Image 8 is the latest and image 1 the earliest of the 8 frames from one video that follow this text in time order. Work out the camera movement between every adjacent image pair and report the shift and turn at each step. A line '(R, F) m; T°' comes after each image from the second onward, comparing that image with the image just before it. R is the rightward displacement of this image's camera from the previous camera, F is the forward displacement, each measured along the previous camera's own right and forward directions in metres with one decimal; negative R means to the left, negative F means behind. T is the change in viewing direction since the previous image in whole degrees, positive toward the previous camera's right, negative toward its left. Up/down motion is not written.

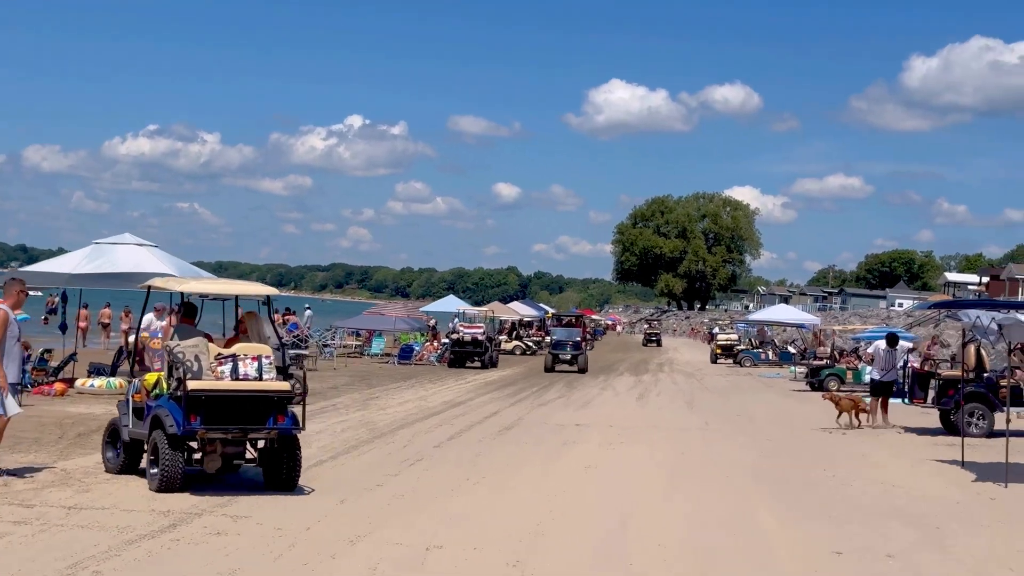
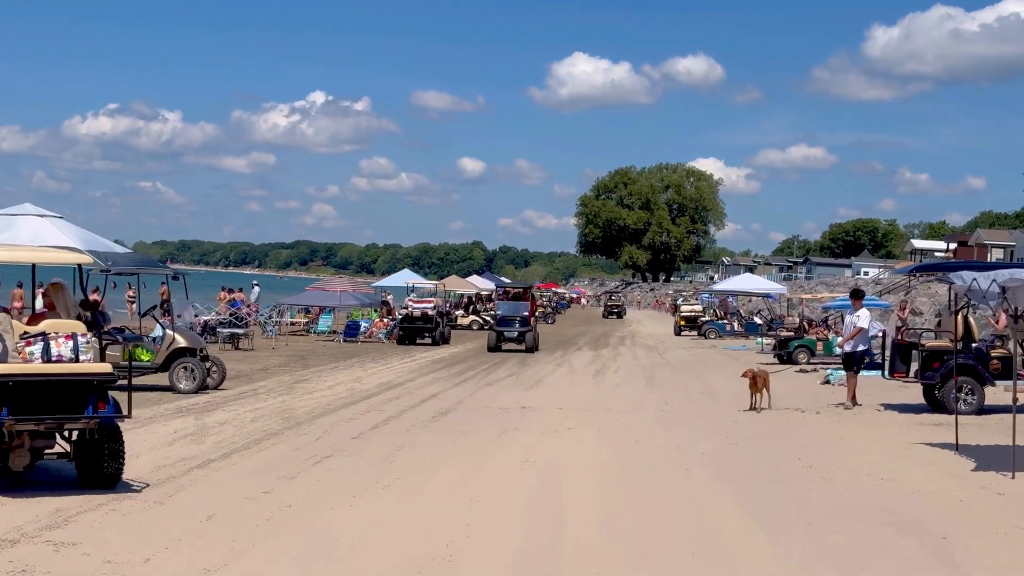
(+0.3, +1.7) m; +1°
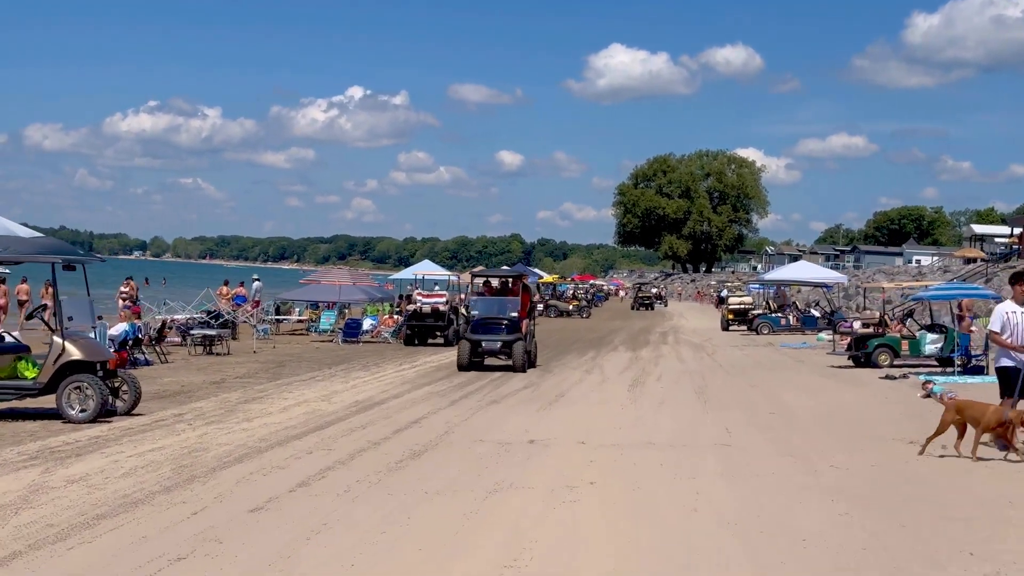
(+0.3, +4.1) m; -2°
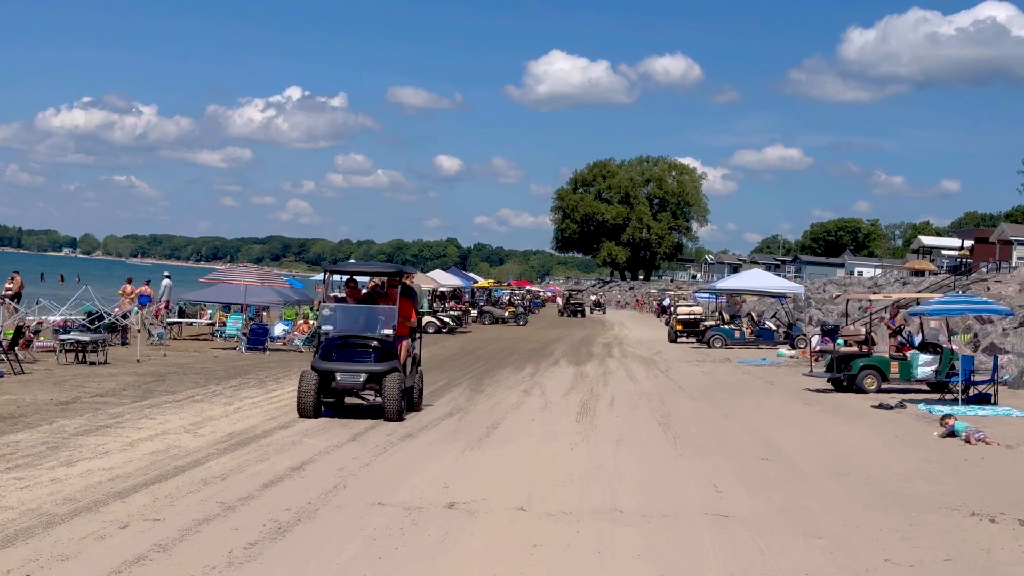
(+0.1, +3.0) m; +3°
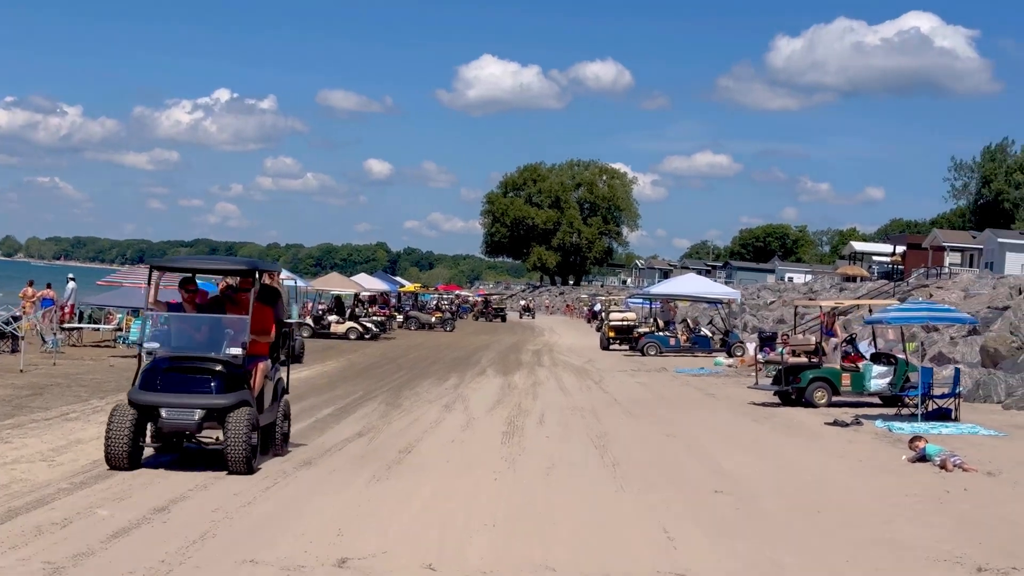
(+0.1, +1.5) m; +3°
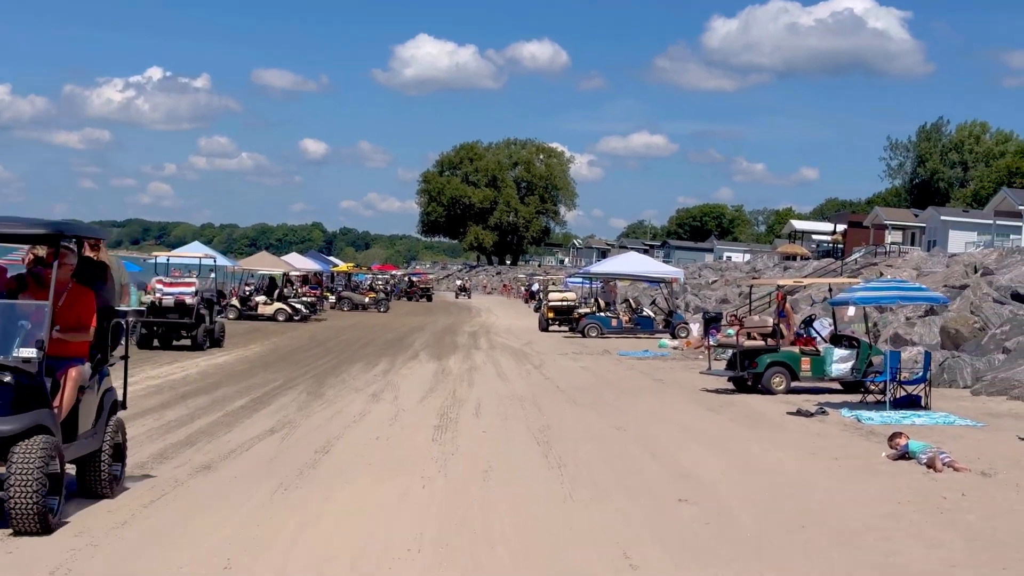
(0.0, +1.3) m; +3°
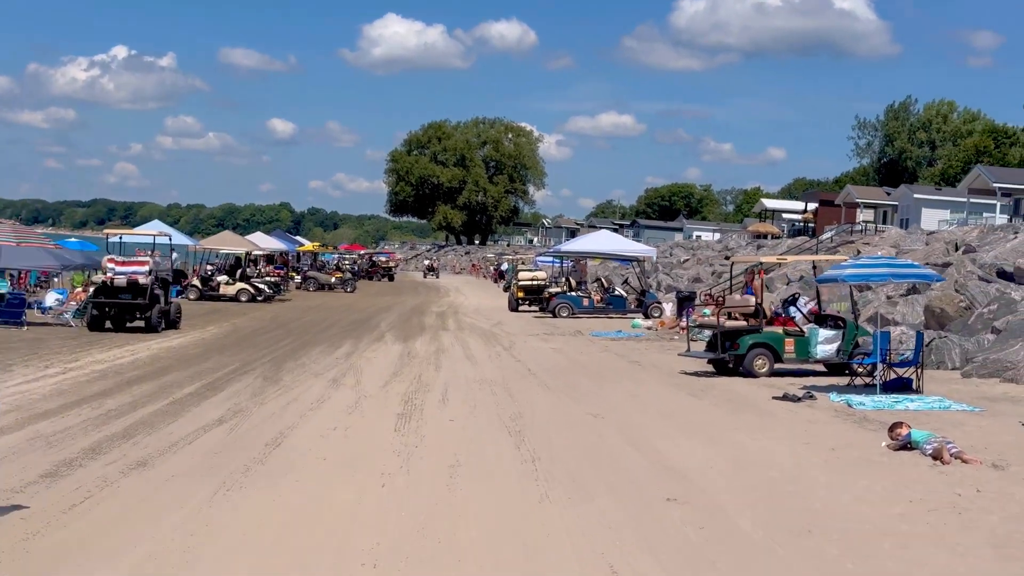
(0.0, +0.8) m; +1°
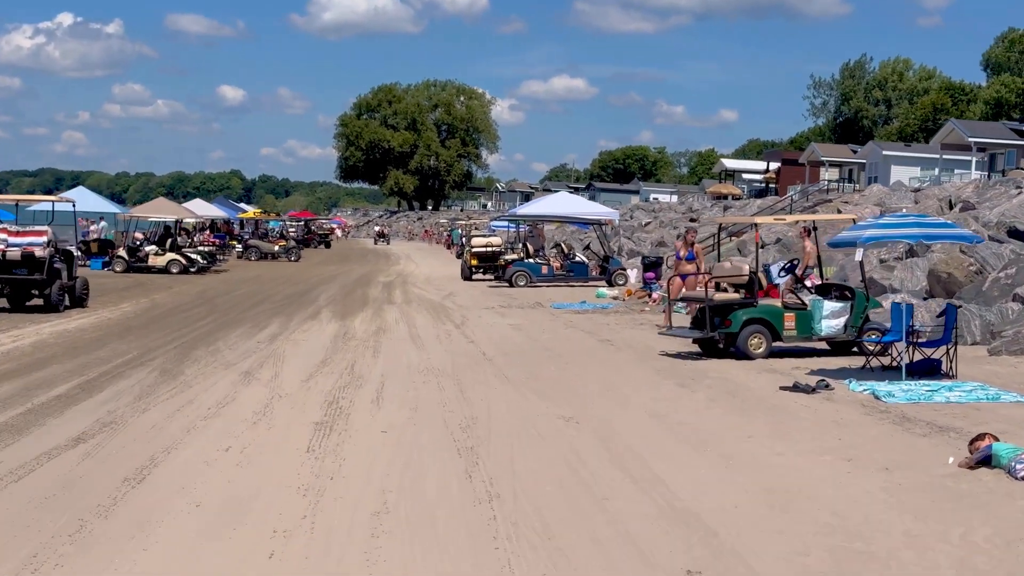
(0.0, +2.2) m; +2°
